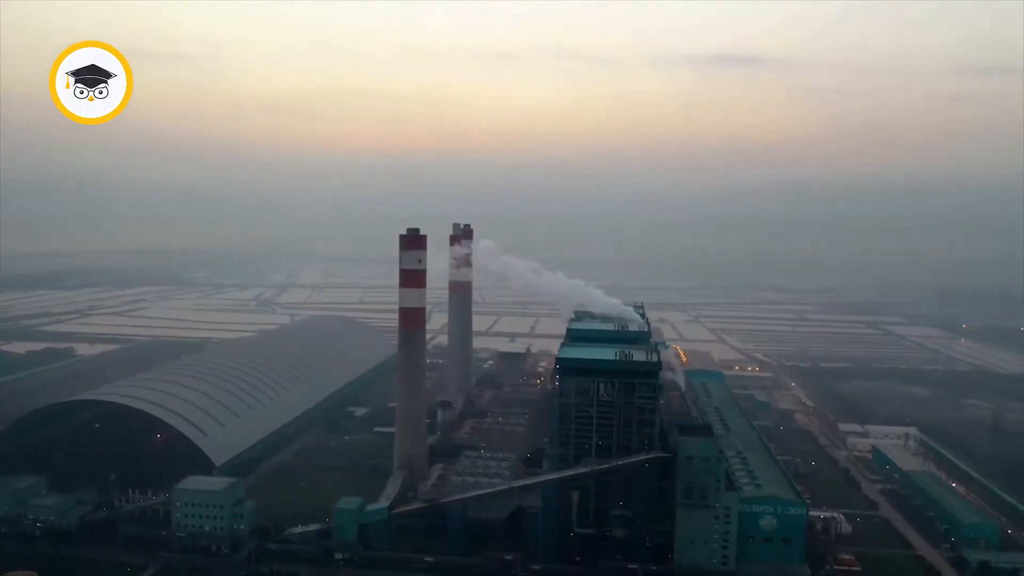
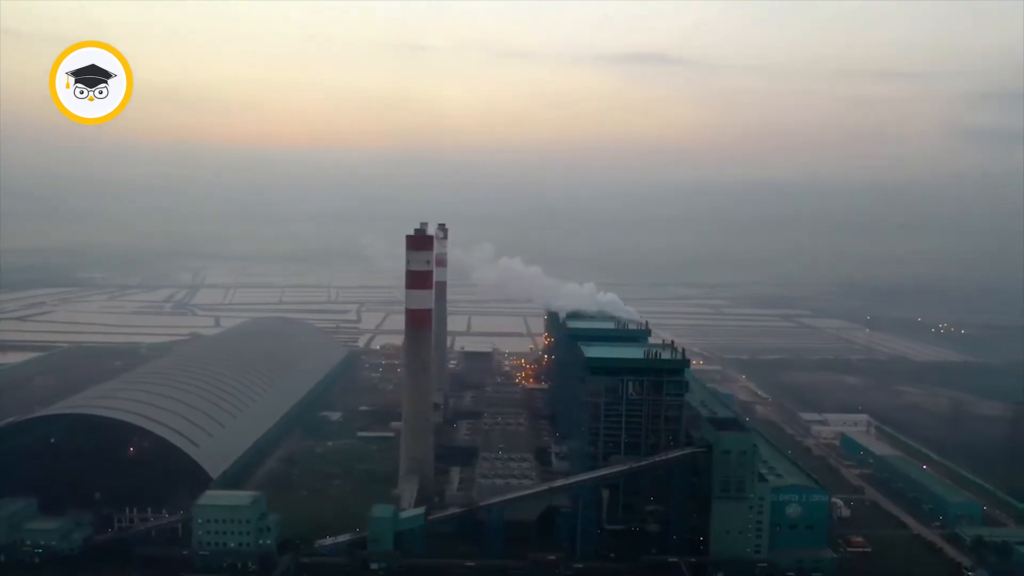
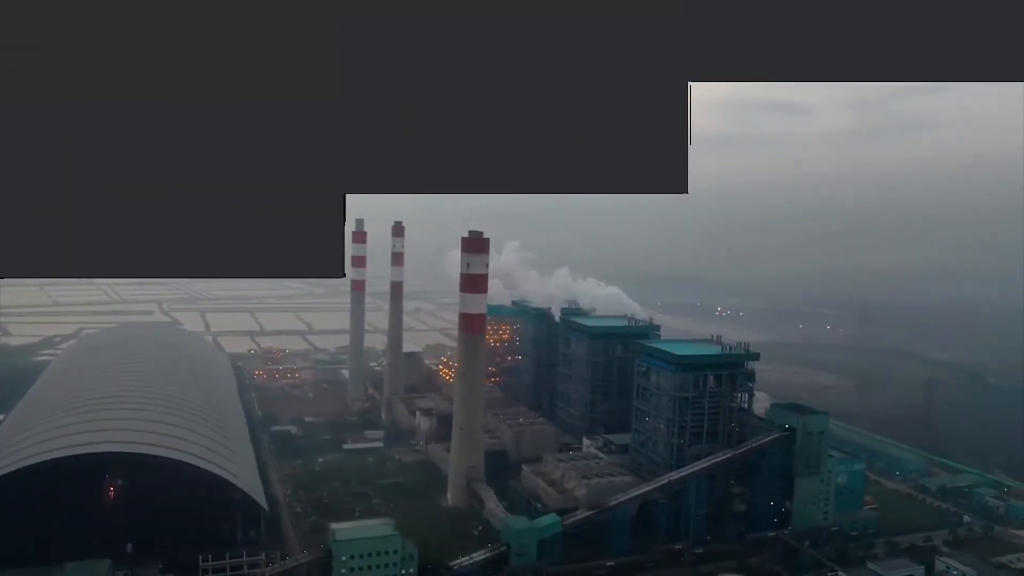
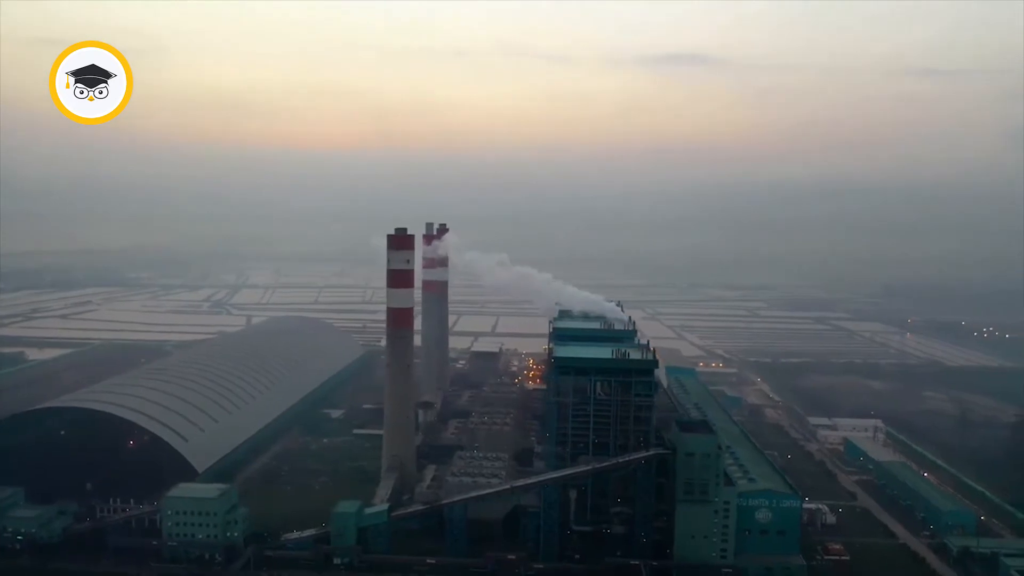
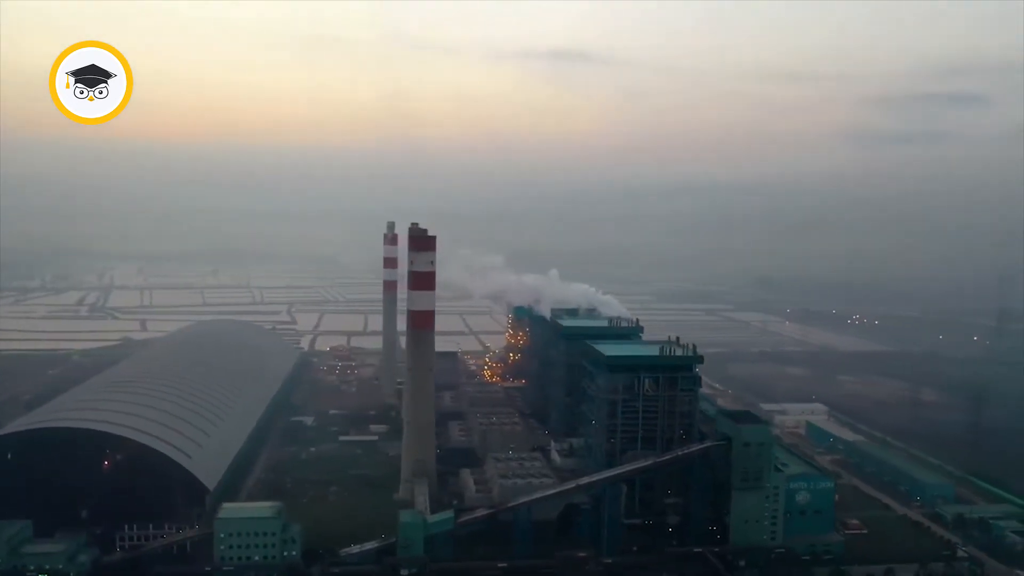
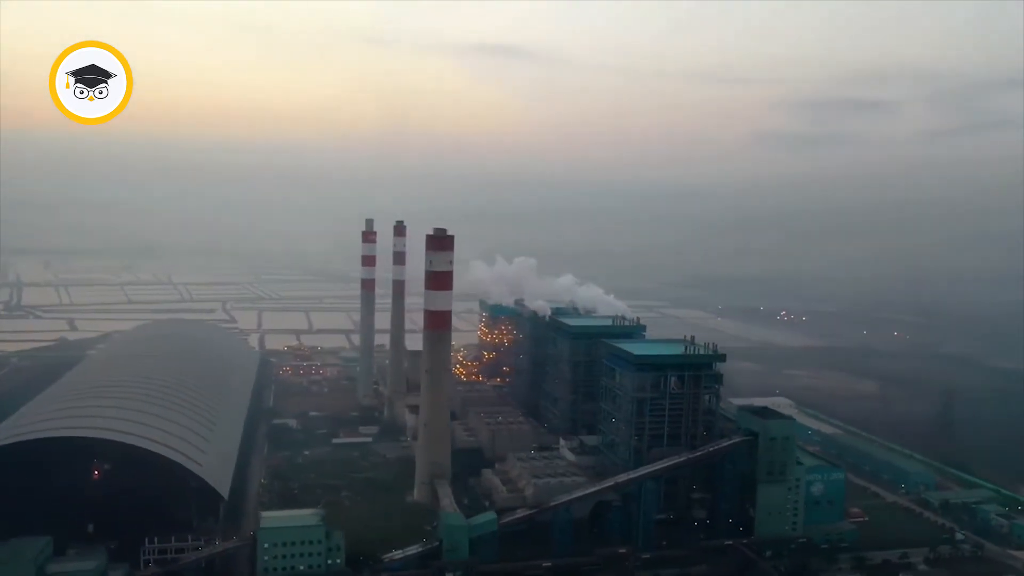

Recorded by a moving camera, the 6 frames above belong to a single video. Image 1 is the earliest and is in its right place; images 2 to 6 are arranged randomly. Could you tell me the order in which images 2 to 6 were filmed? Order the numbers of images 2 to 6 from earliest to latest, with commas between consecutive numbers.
4, 2, 5, 6, 3
